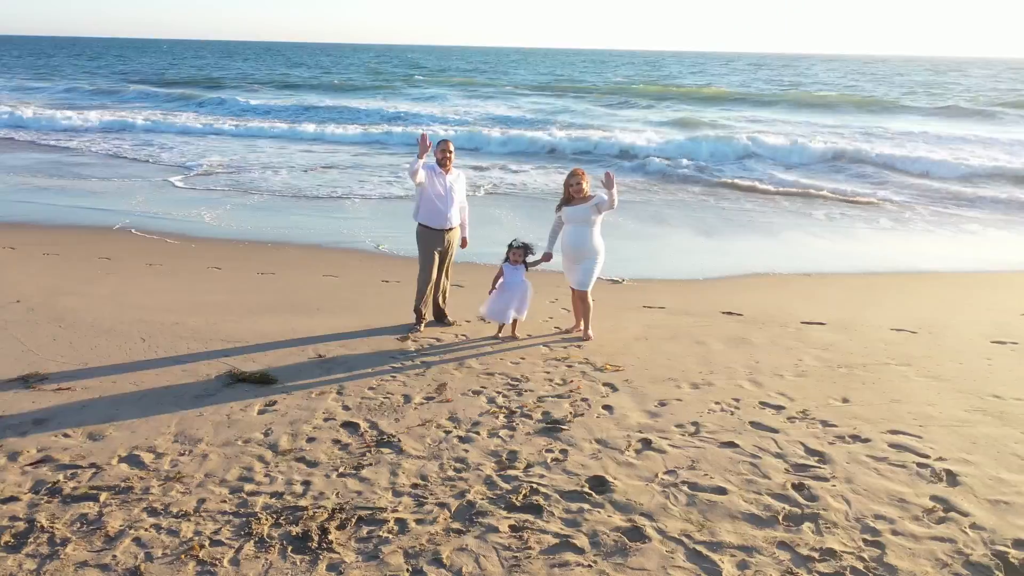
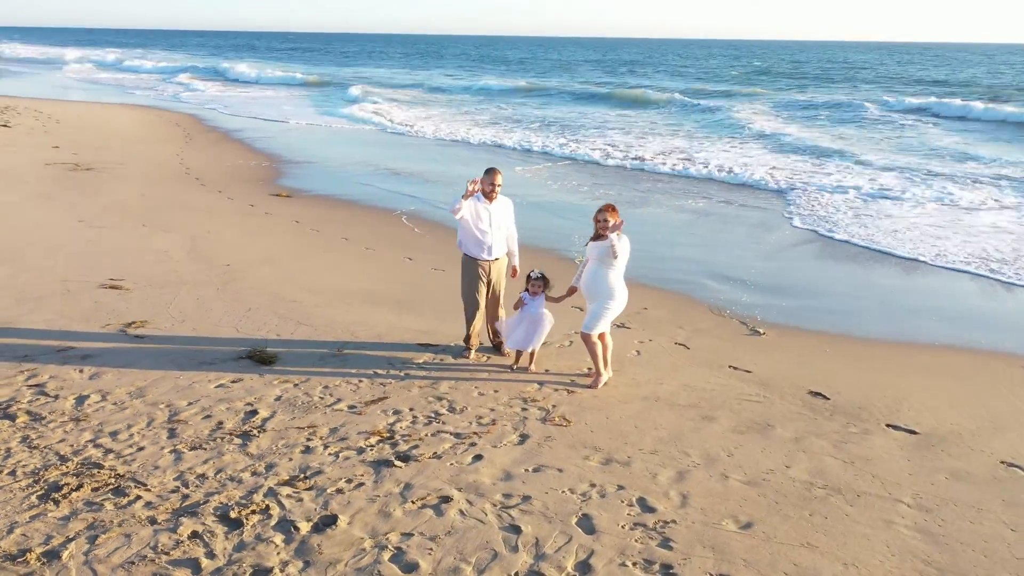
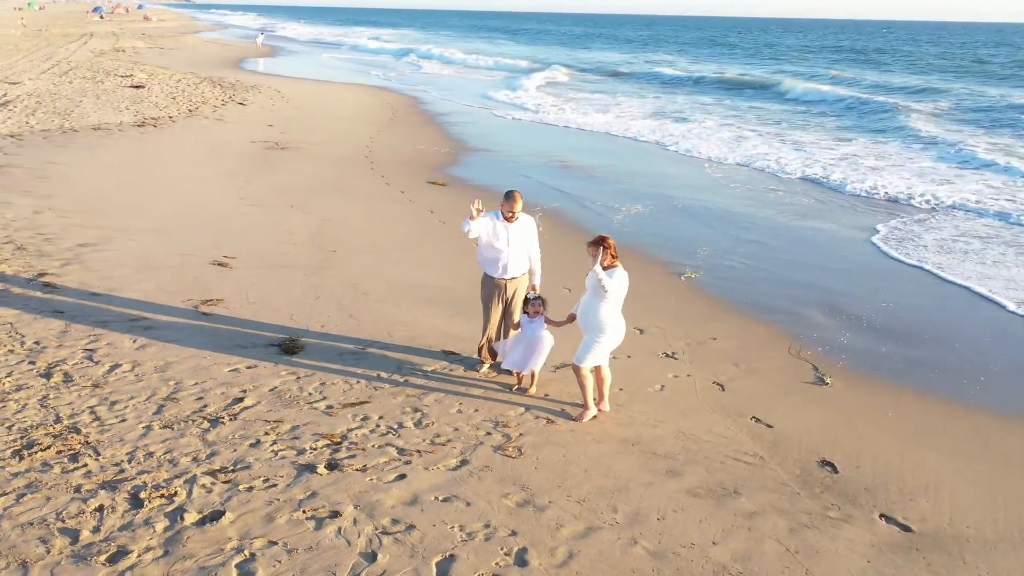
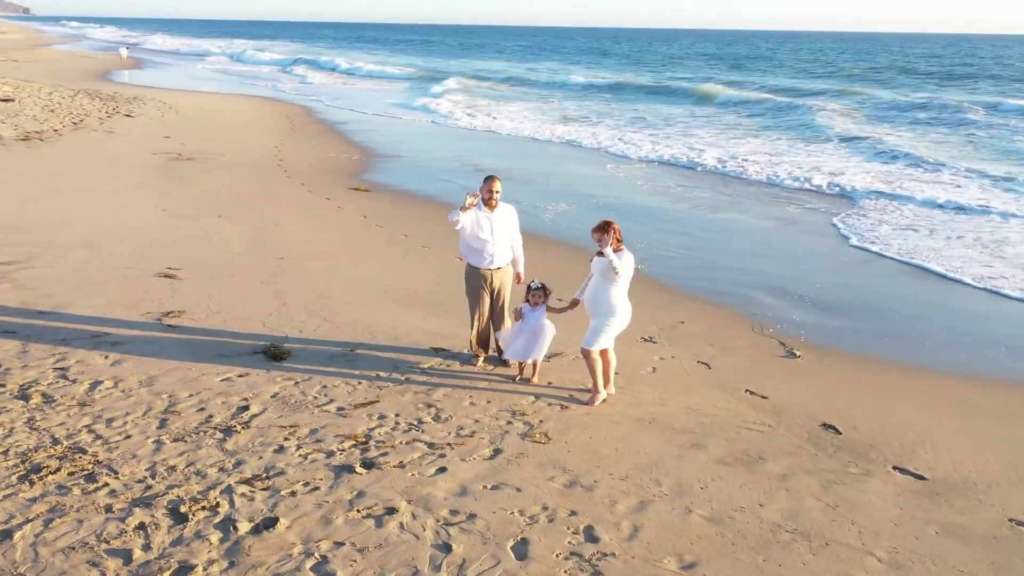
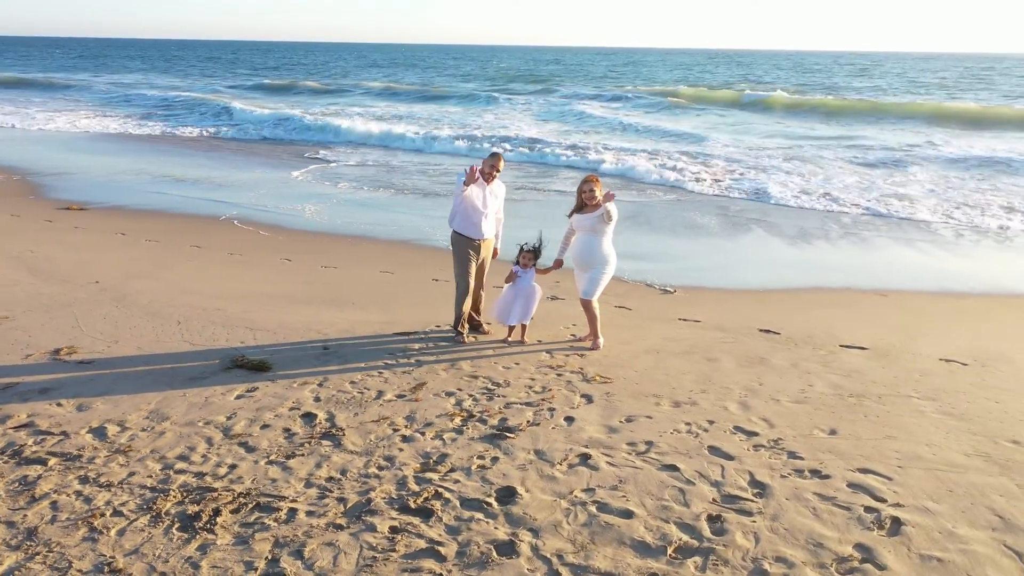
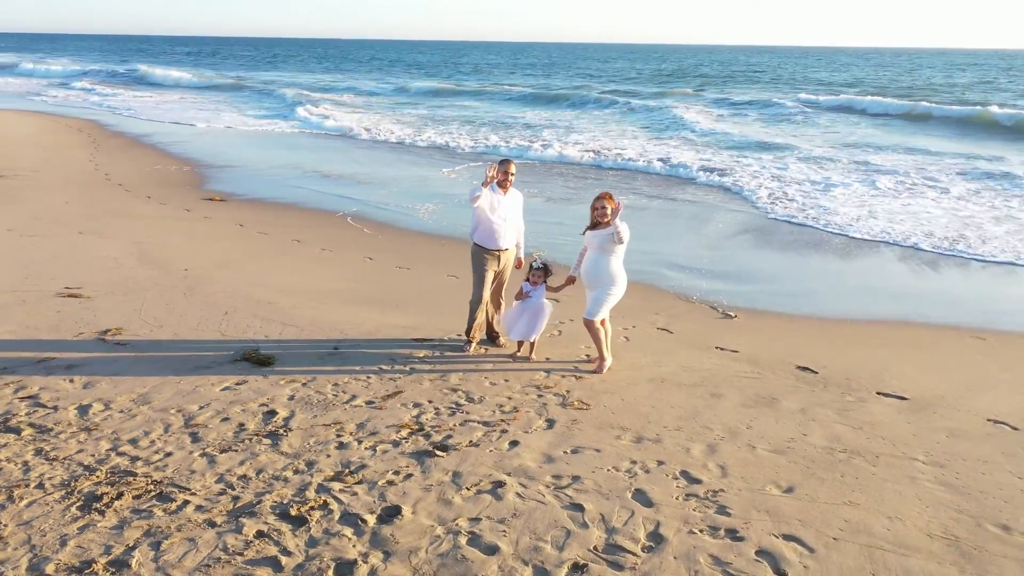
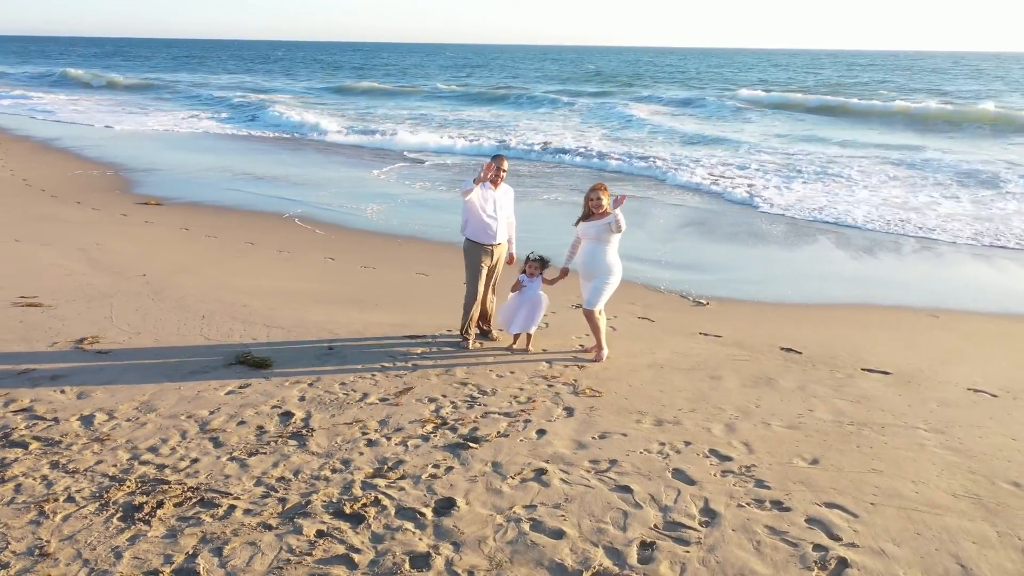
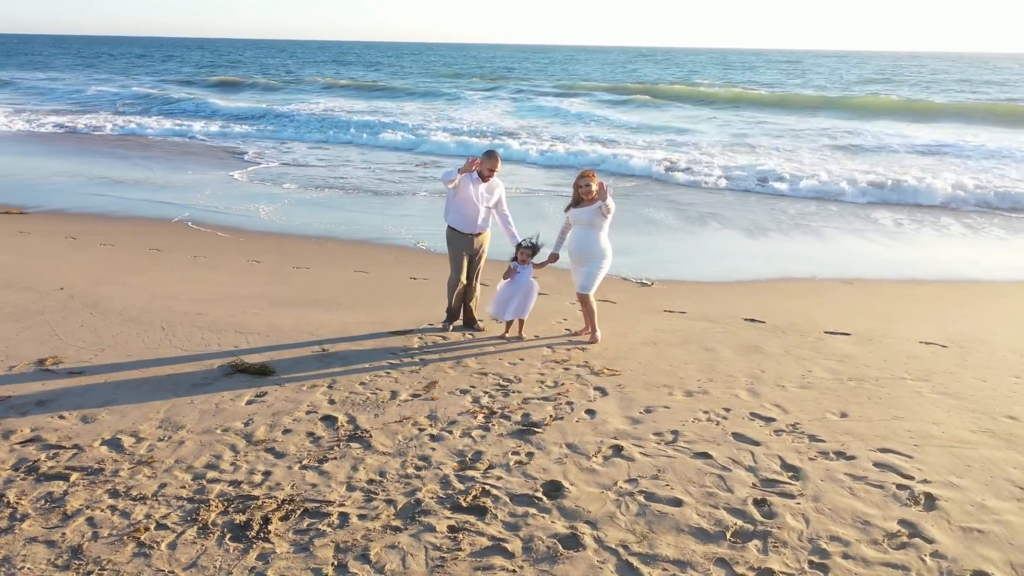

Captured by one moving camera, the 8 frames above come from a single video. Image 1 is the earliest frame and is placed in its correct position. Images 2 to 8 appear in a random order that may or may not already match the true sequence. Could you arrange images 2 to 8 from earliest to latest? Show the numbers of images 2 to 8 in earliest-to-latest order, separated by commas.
8, 5, 7, 6, 2, 4, 3
